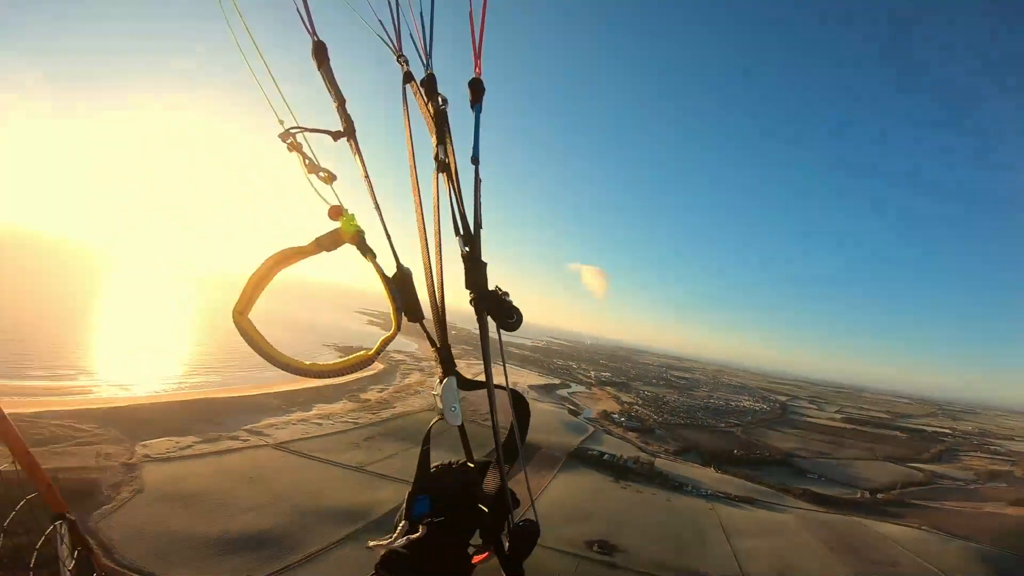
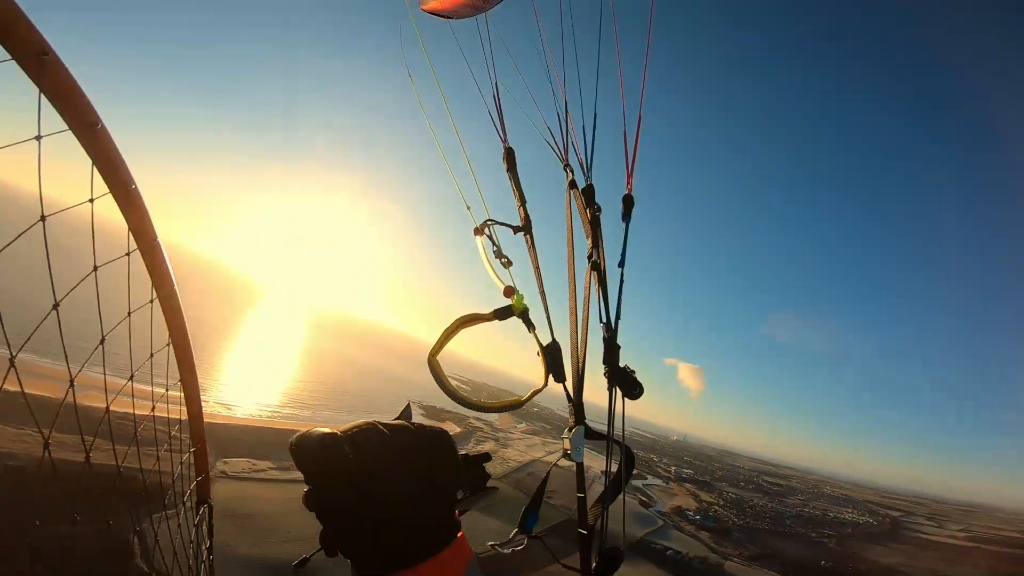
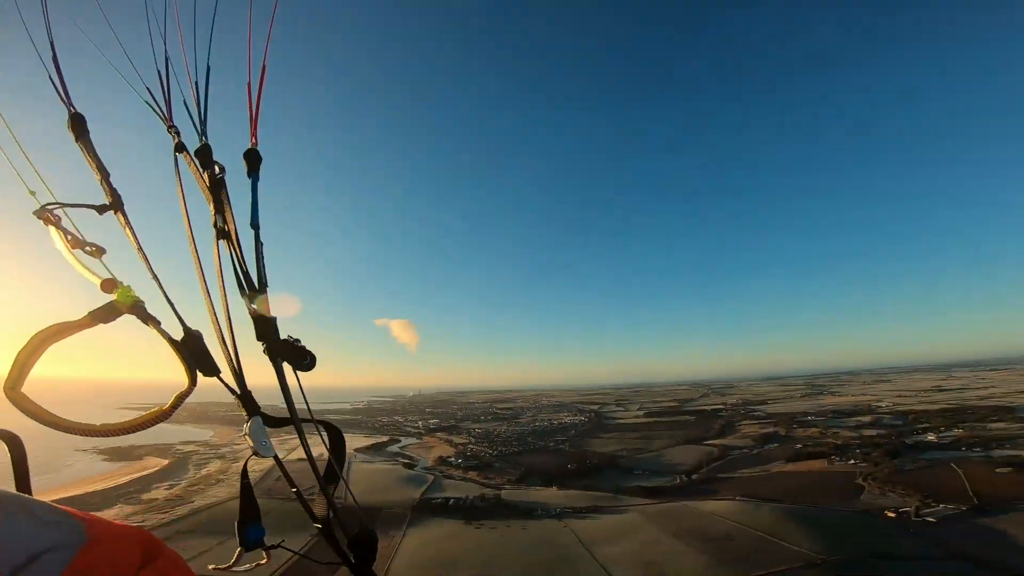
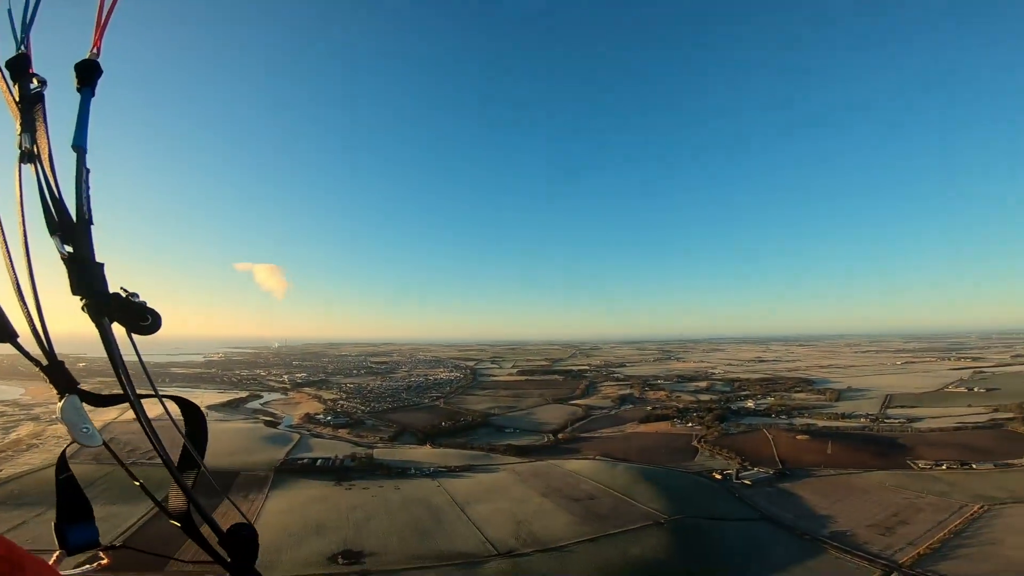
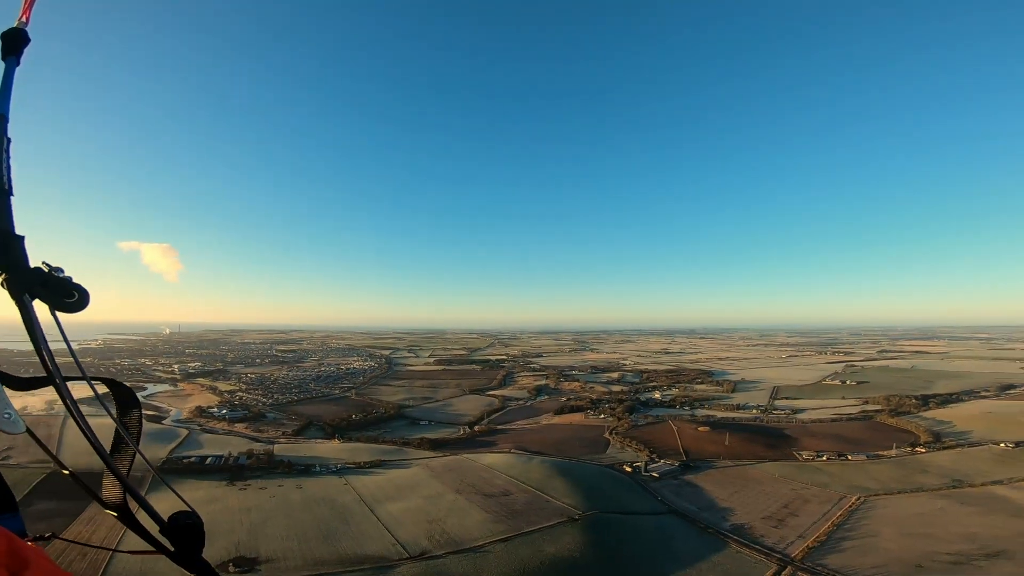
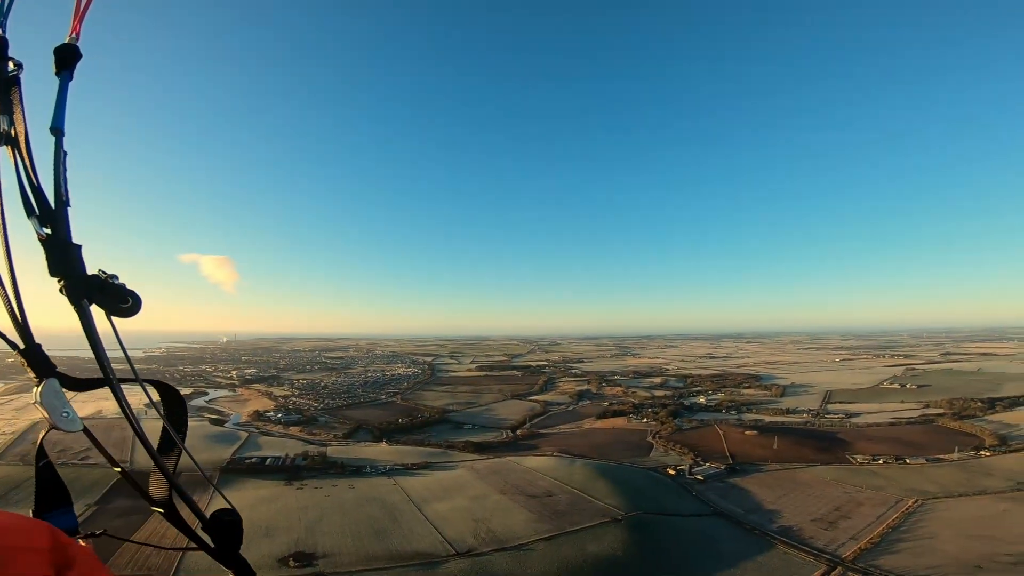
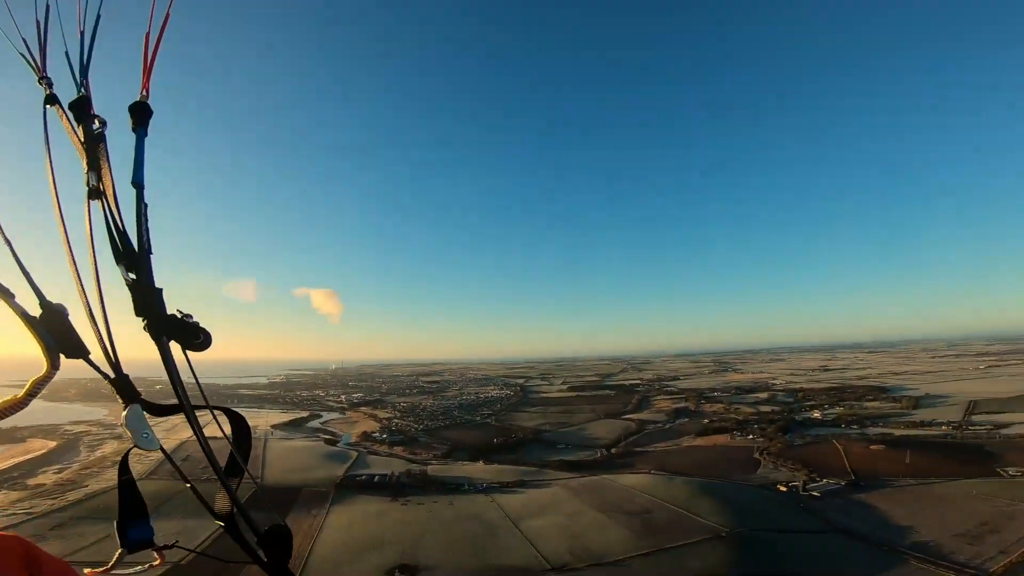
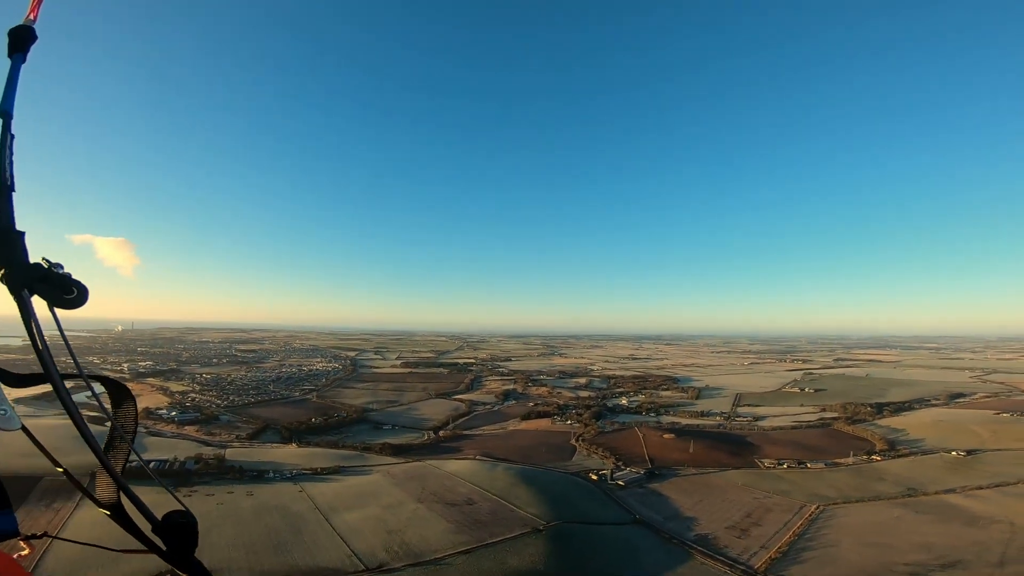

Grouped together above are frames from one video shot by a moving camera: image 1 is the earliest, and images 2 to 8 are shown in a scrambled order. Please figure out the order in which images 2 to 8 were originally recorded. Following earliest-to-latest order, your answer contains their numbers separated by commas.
2, 3, 7, 4, 6, 5, 8
